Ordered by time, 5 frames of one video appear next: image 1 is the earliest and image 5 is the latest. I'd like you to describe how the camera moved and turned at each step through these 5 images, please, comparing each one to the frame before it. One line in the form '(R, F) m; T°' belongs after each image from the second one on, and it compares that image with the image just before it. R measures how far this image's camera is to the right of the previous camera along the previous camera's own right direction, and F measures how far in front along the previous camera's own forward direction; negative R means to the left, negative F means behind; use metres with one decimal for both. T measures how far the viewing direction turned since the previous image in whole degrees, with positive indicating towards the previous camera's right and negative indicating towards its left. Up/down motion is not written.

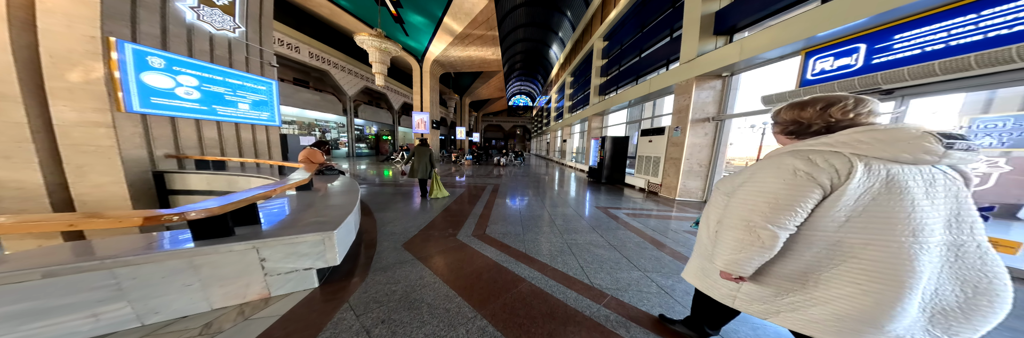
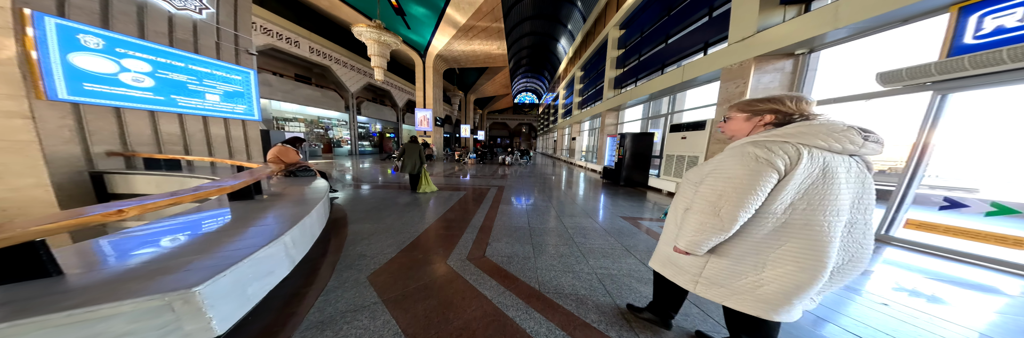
(0.0, +0.7) m; -2°
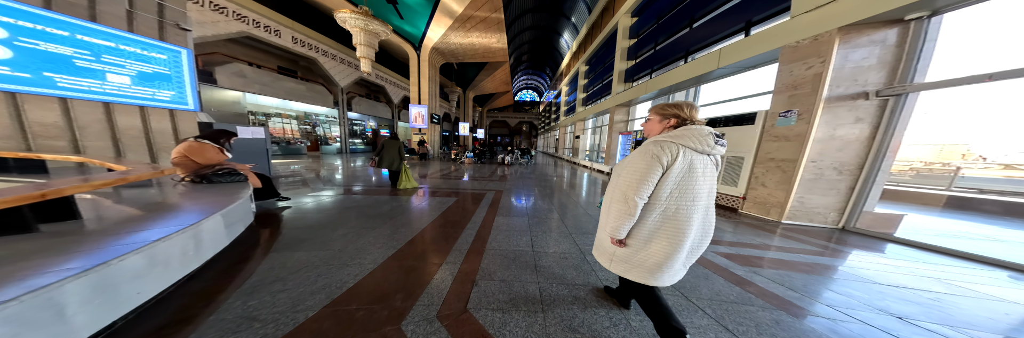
(0.0, +0.9) m; 0°
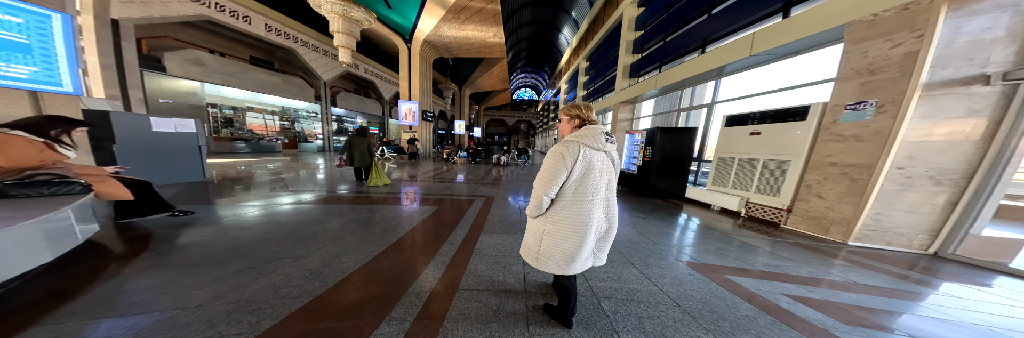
(0.0, +0.8) m; +1°
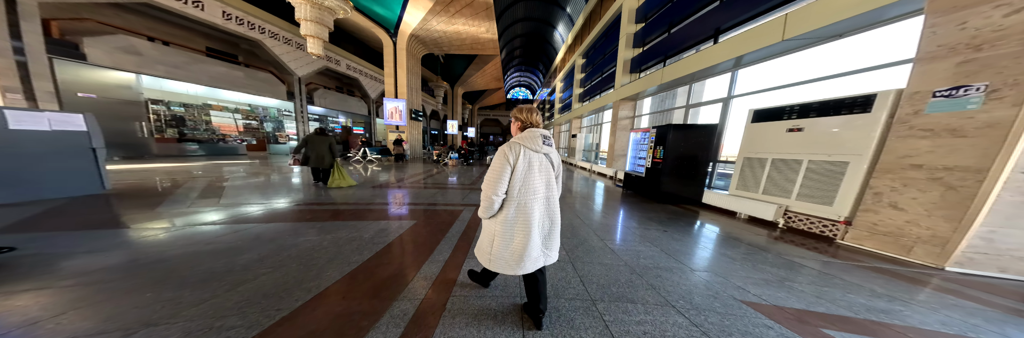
(-0.1, +0.7) m; +2°
